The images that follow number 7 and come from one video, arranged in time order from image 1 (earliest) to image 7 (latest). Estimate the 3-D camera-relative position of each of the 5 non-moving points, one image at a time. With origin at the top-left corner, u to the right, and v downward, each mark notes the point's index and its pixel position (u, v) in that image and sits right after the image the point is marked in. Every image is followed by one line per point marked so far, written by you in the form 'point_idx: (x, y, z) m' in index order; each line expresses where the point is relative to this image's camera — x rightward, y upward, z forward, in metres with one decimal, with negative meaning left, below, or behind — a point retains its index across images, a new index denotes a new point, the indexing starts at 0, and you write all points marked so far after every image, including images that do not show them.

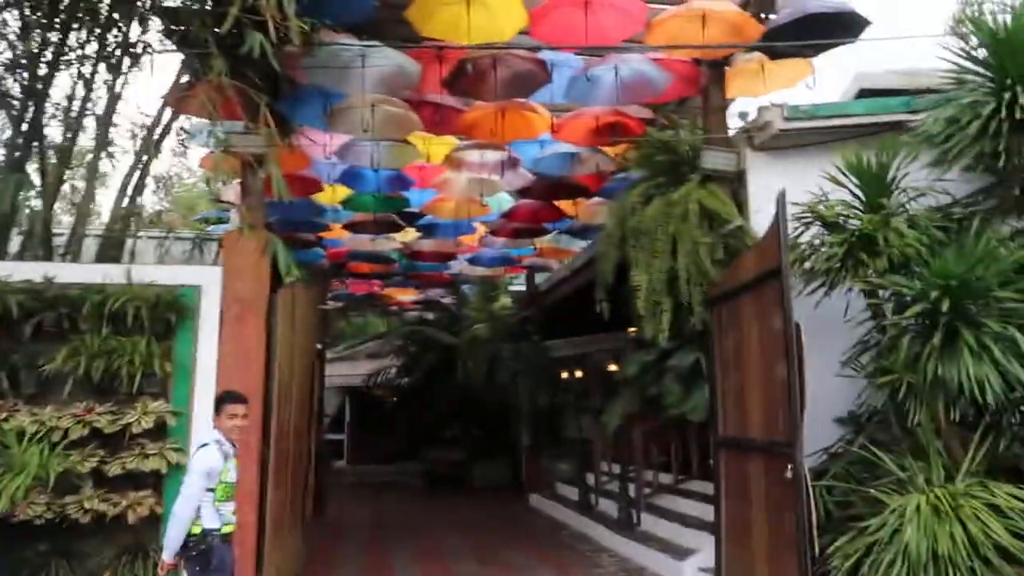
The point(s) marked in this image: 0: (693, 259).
0: (+1.2, +0.2, +5.0) m
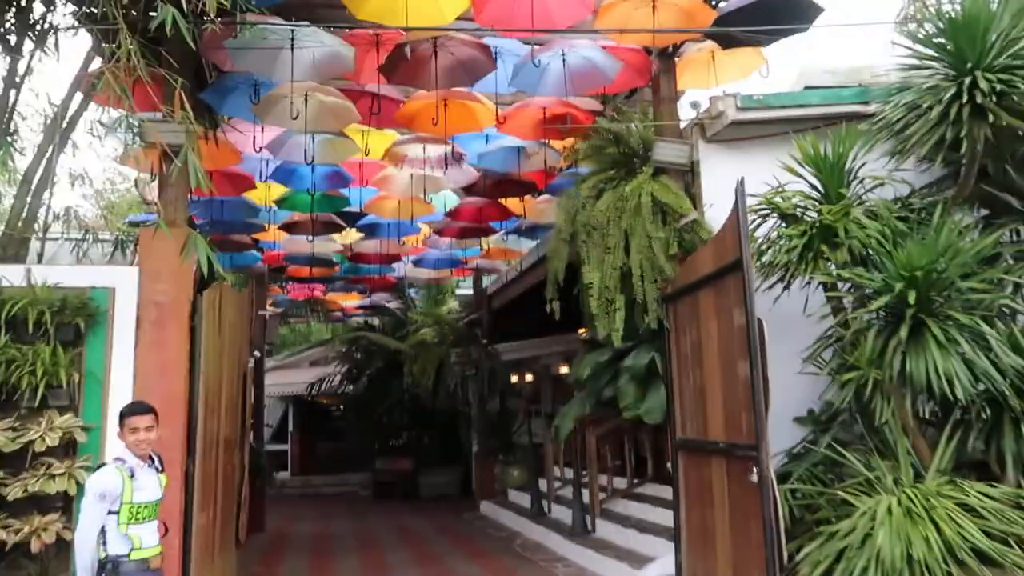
0: (+0.8, +0.2, +4.8) m
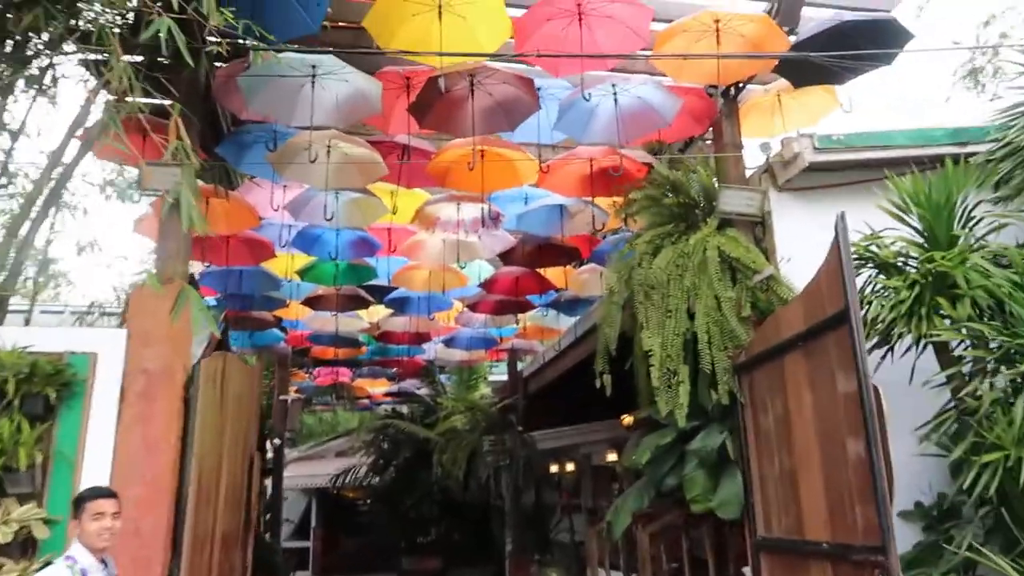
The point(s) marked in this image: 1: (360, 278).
0: (+1.1, -0.2, +4.1) m
1: (-1.3, +0.1, +6.8) m
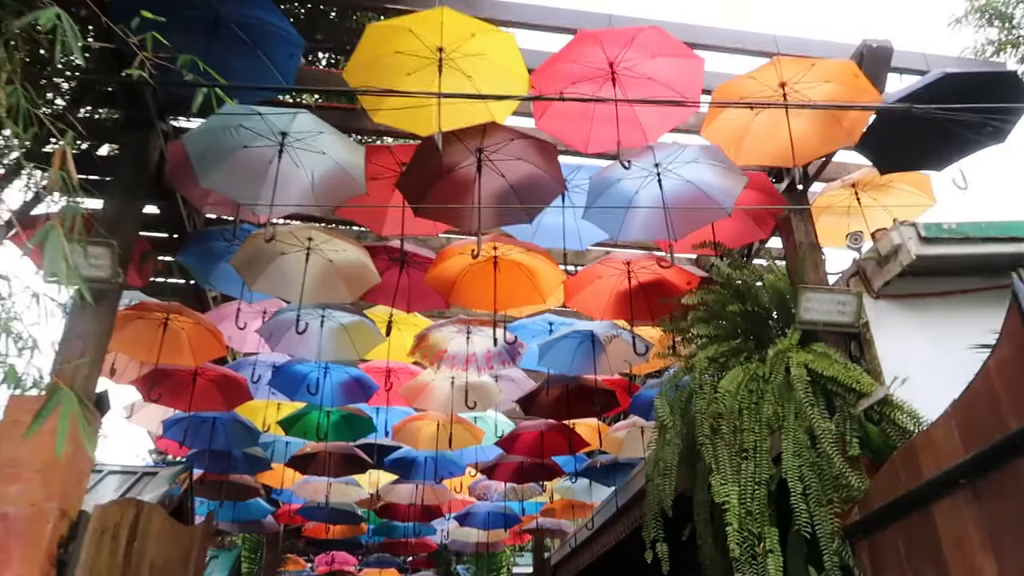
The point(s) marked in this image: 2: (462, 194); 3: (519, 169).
0: (+1.1, -0.6, +3.0) m
1: (-1.1, -1.0, +5.7) m
2: (-0.2, +0.4, +3.4) m
3: (0.0, +0.5, +3.4) m
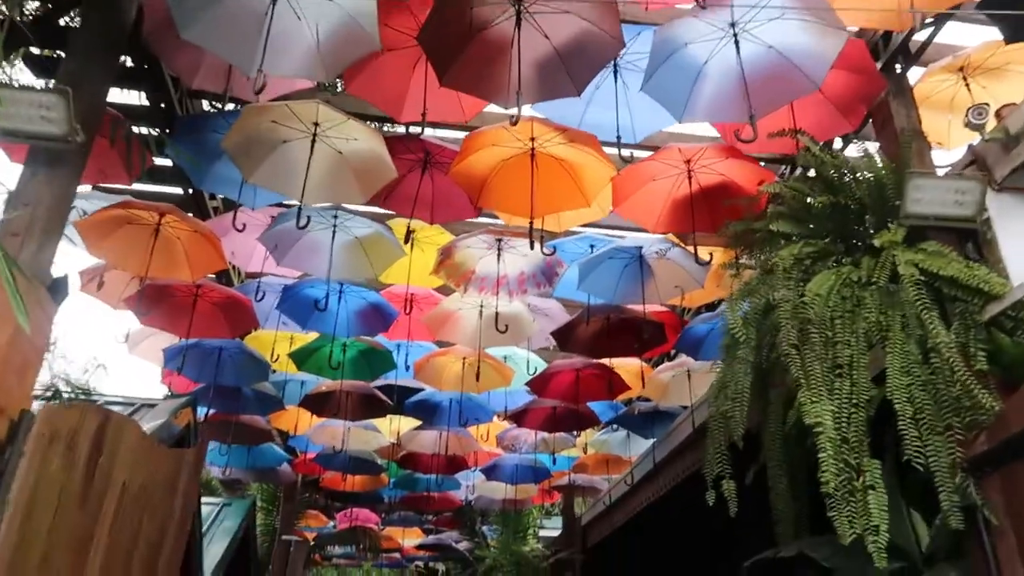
0: (+1.3, -0.3, +2.4) m
1: (-0.9, -0.5, +5.2) m
2: (-0.1, +0.8, +2.9) m
3: (+0.2, +0.9, +2.8) m
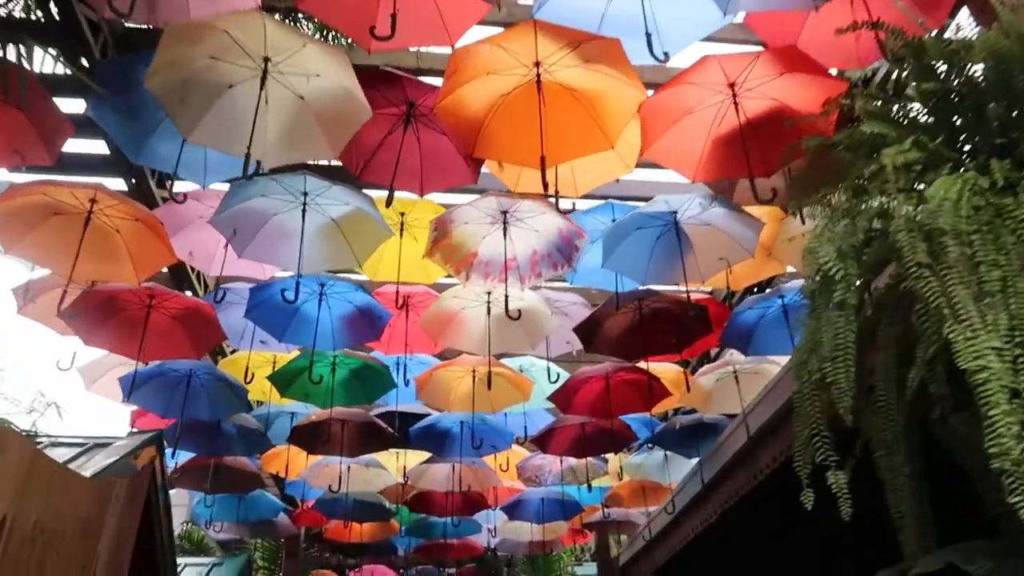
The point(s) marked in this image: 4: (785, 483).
0: (+1.3, 0.0, +1.6) m
1: (-0.8, -0.6, +4.5) m
2: (-0.1, +1.0, +2.2) m
3: (+0.2, +1.1, +2.2) m
4: (+1.4, -1.0, +4.1) m
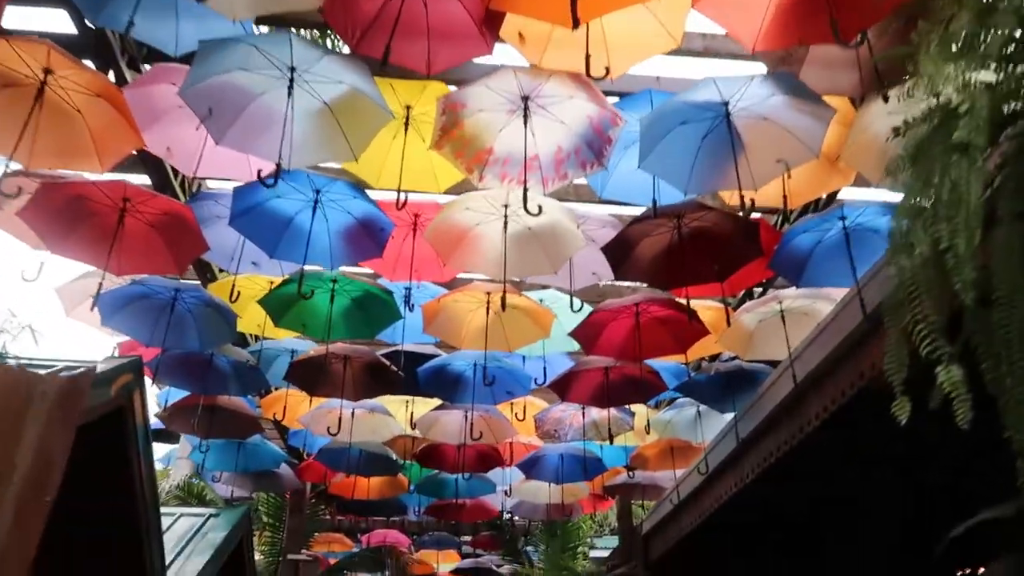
0: (+1.3, +0.3, +1.1) m
1: (-0.7, -0.2, +4.0) m
2: (0.0, +1.3, +1.7) m
3: (+0.2, +1.4, +1.6) m
4: (+1.5, -0.7, +3.6) m
